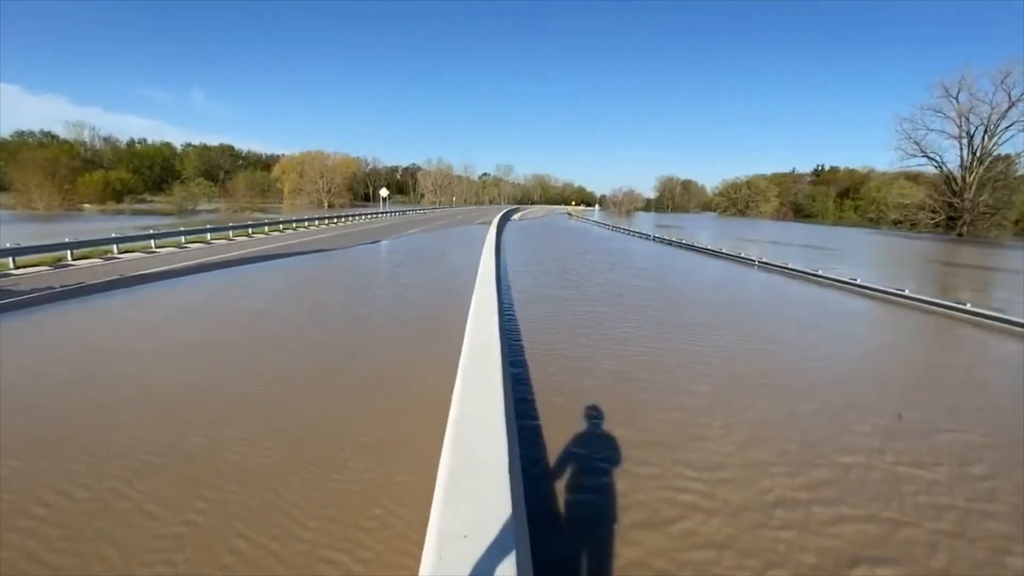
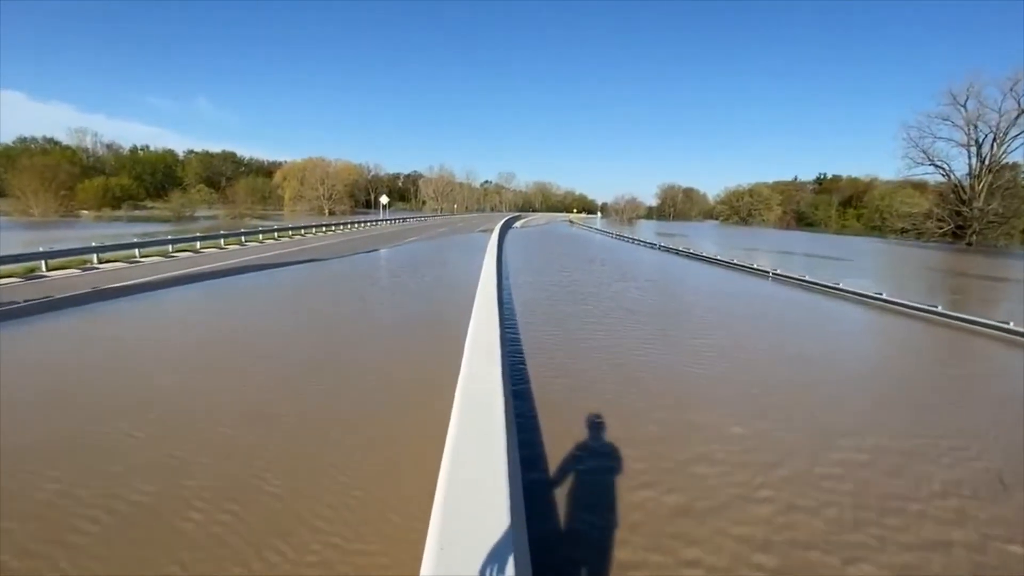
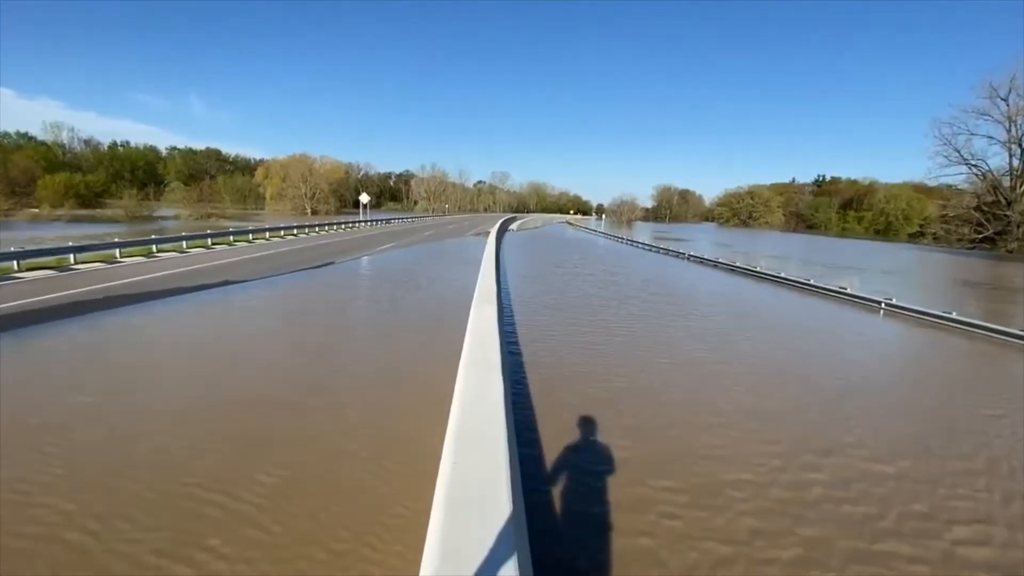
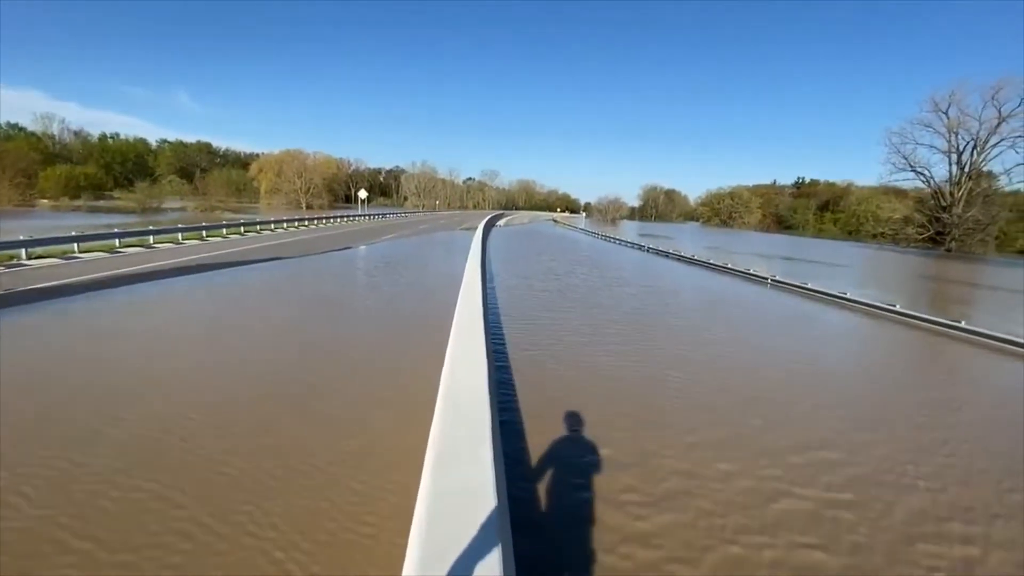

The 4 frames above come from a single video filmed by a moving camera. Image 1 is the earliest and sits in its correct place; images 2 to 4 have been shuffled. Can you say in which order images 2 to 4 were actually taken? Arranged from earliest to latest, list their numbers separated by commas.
2, 4, 3
